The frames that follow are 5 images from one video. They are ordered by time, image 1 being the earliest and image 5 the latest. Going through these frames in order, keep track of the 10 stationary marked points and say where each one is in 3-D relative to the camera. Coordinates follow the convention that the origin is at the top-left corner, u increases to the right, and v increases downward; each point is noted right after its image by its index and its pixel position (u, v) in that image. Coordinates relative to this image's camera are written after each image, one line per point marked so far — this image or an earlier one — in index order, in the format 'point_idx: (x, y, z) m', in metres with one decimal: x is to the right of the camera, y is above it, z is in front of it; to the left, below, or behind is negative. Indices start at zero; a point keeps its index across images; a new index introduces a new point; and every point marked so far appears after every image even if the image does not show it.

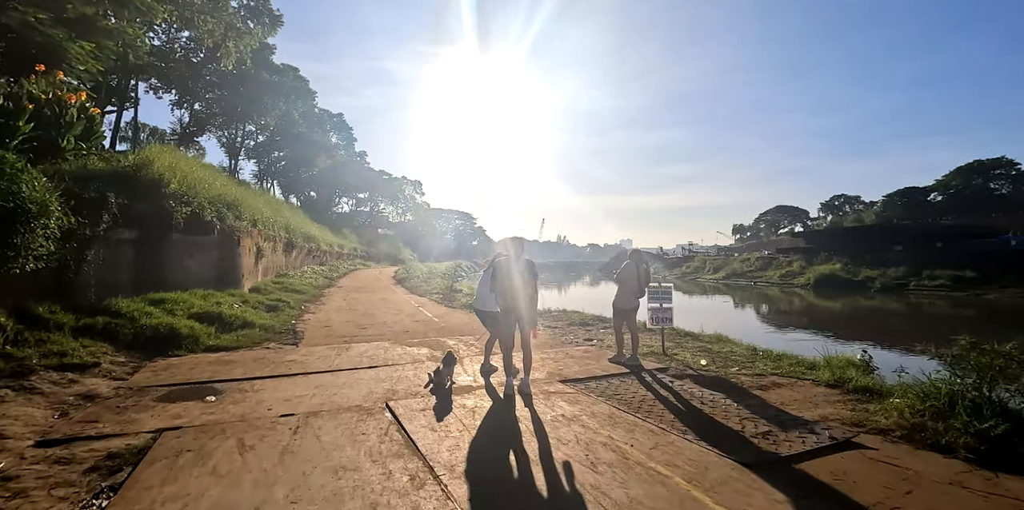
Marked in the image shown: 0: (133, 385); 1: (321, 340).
0: (-5.1, -1.7, +5.9) m
1: (-3.9, -1.7, +8.9) m
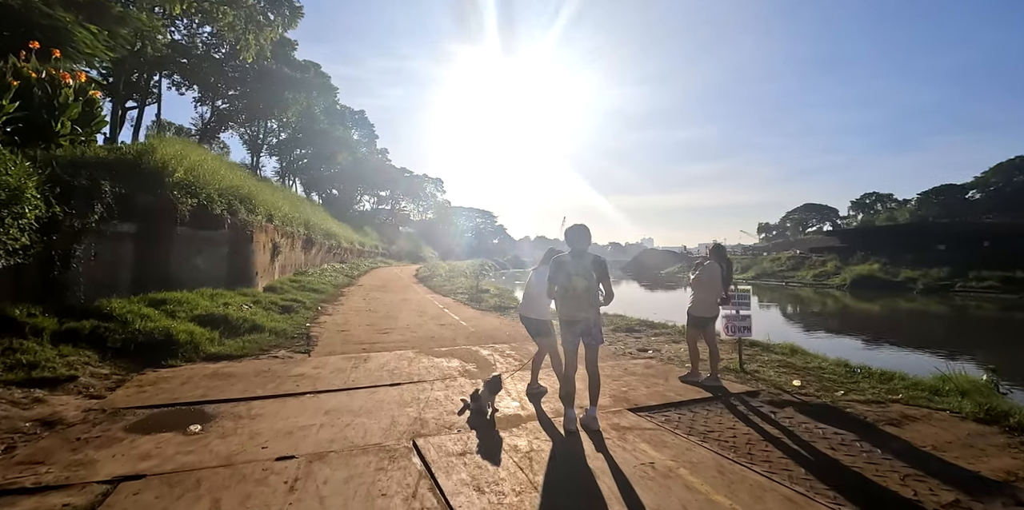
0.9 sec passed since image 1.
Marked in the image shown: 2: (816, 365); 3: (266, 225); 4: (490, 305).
0: (-4.4, -1.7, +4.9) m
1: (-3.1, -1.6, +7.8) m
2: (+5.1, -1.8, +7.4) m
3: (-8.0, +1.0, +14.3) m
4: (-0.7, -1.5, +13.4) m
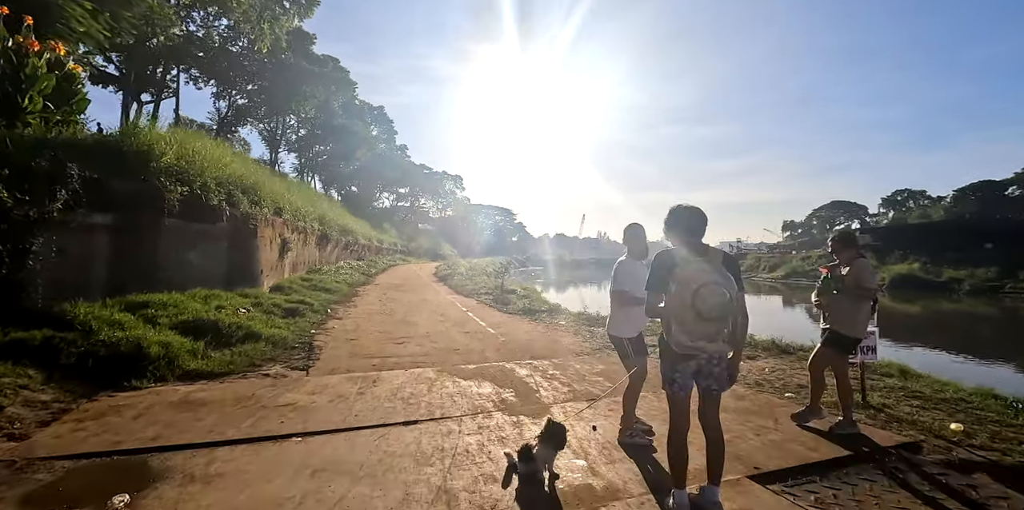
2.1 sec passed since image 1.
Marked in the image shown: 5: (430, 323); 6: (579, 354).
0: (-3.9, -1.6, +3.6) m
1: (-2.5, -1.6, +6.5) m
2: (+5.7, -1.8, +5.7) m
3: (-7.1, +1.1, +13.1) m
4: (+0.1, -1.4, +11.9) m
5: (-1.8, -1.5, +9.6) m
6: (+1.1, -1.6, +7.1) m
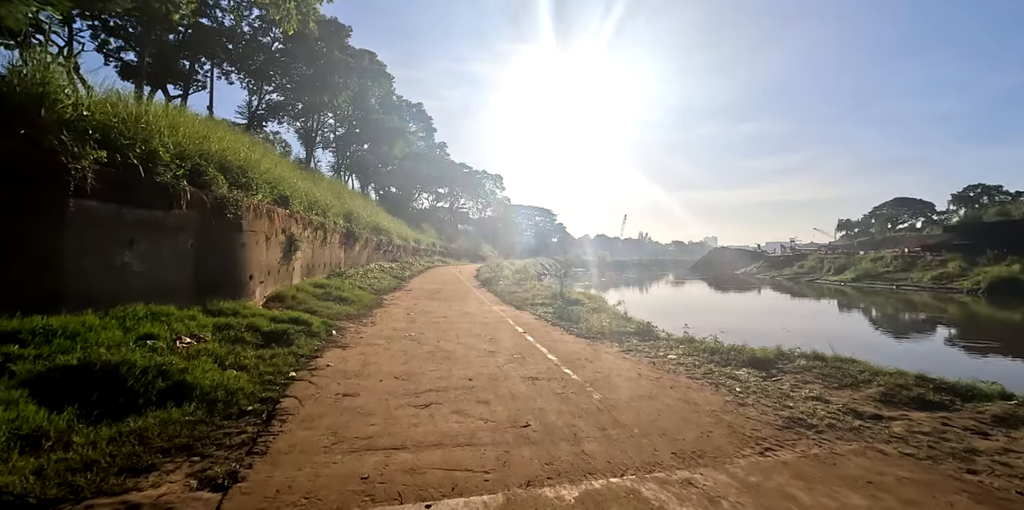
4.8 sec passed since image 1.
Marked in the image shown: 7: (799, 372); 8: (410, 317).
0: (-3.2, -1.6, +0.5) m
1: (-1.5, -1.5, +3.3) m
2: (+6.5, -1.7, +1.8) m
3: (-5.5, +1.1, +10.3) m
4: (+1.6, -1.4, +8.5) m
5: (-0.6, -1.5, +6.3) m
6: (+2.1, -1.5, +3.6) m
7: (+3.6, -1.5, +5.6) m
8: (-2.3, -1.4, +10.2) m
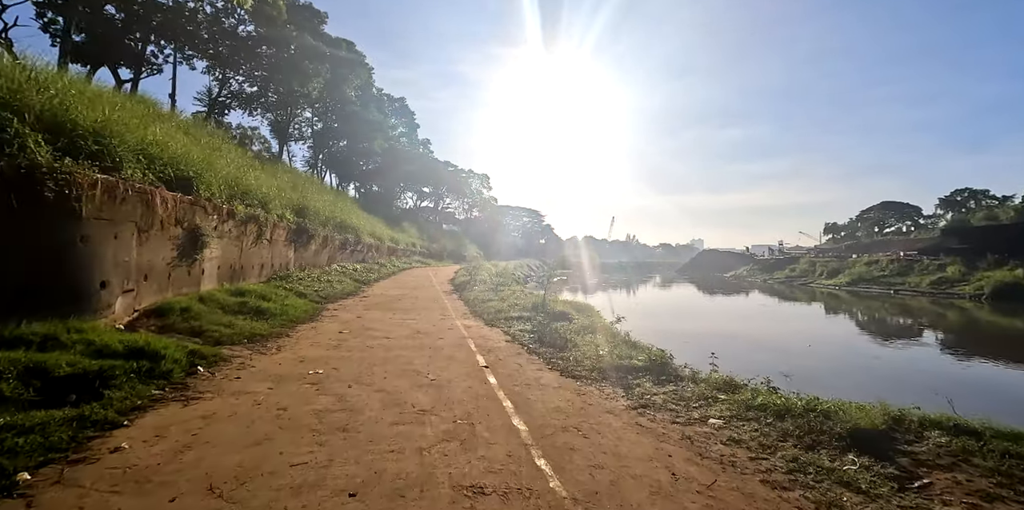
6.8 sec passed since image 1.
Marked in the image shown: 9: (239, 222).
0: (-3.6, -1.6, -2.1) m
1: (-2.0, -1.5, +0.7) m
2: (+6.1, -1.7, -0.6) m
3: (-6.1, +1.1, +7.7) m
4: (+1.0, -1.4, +6.0) m
5: (-1.1, -1.4, +3.8) m
6: (+1.7, -1.5, +1.2) m
7: (+3.1, -1.5, +3.1) m
8: (-2.9, -1.4, +7.6) m
9: (-6.8, +0.8, +10.9) m
